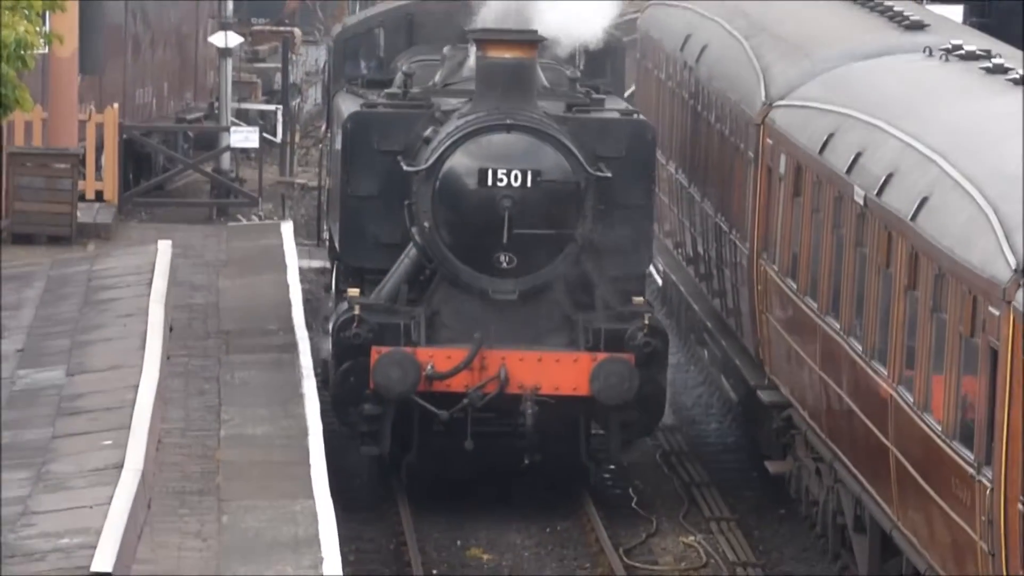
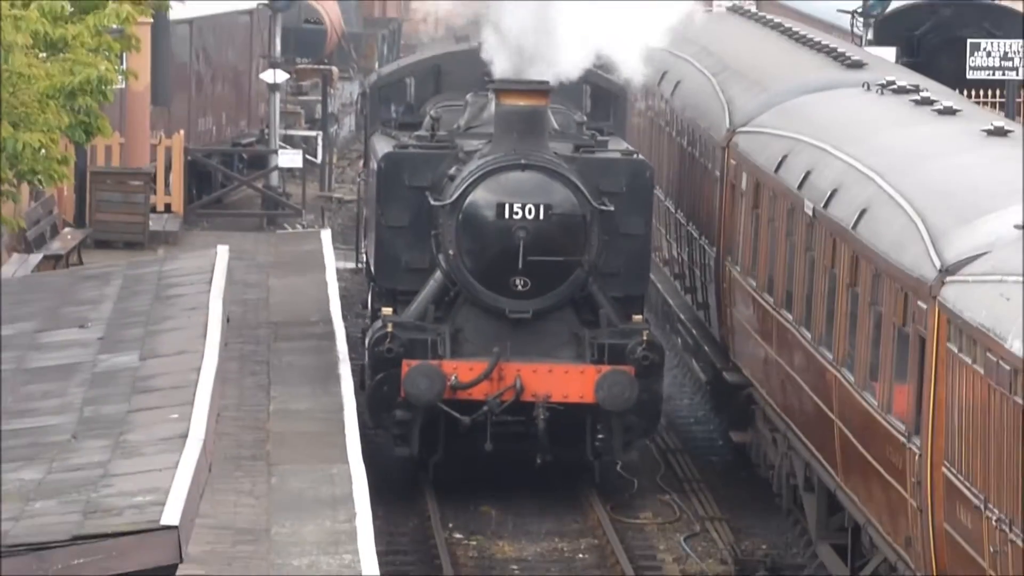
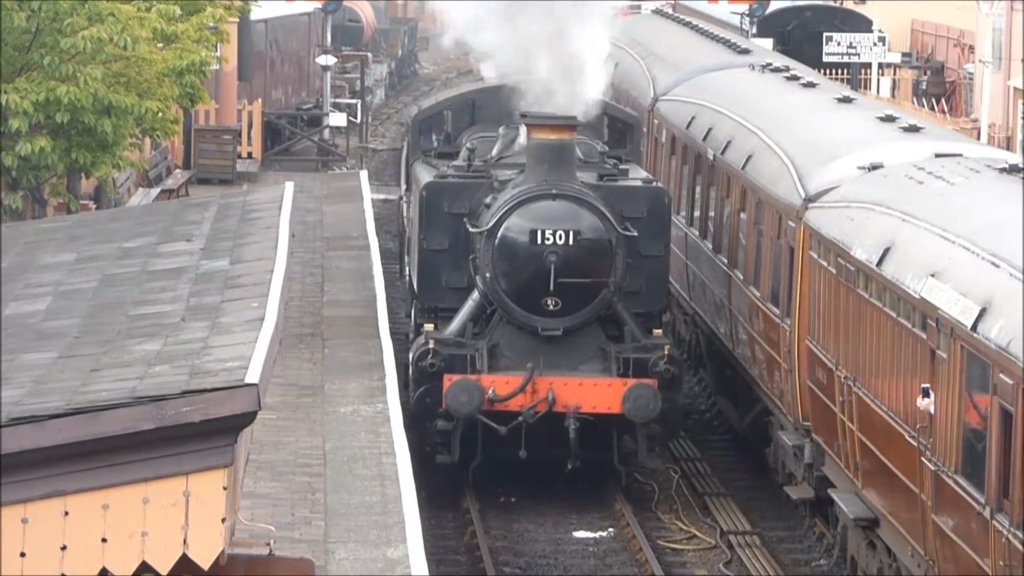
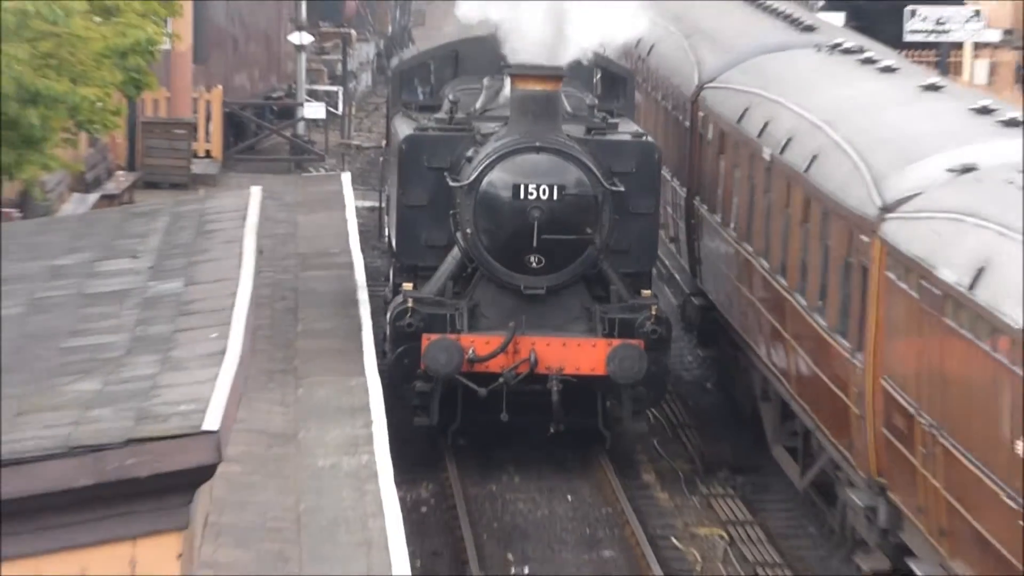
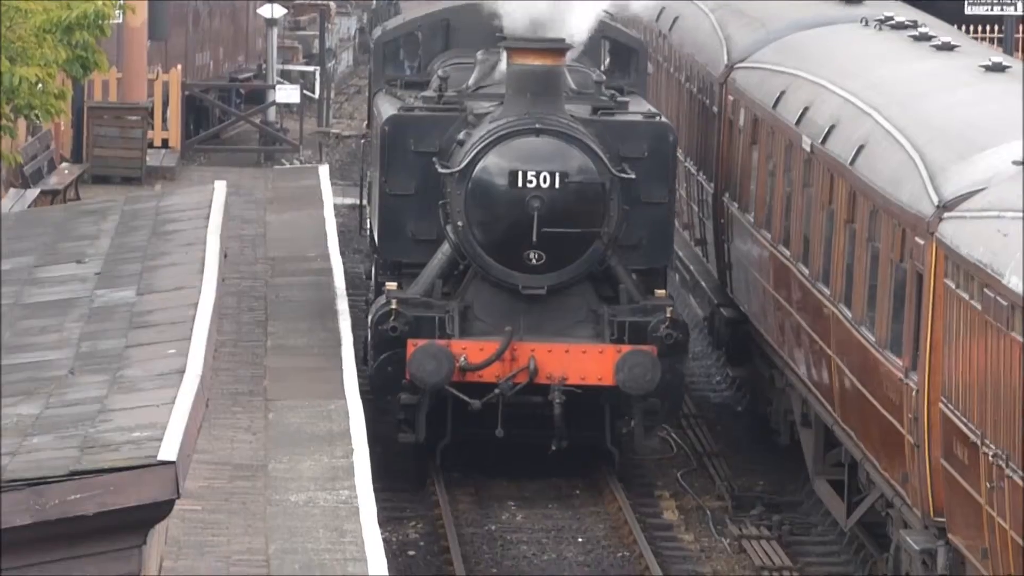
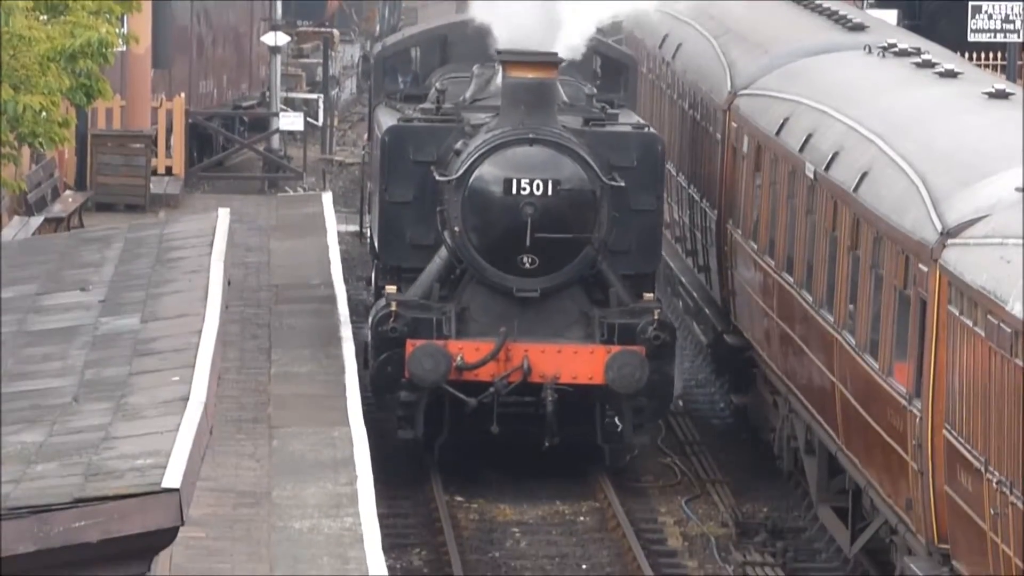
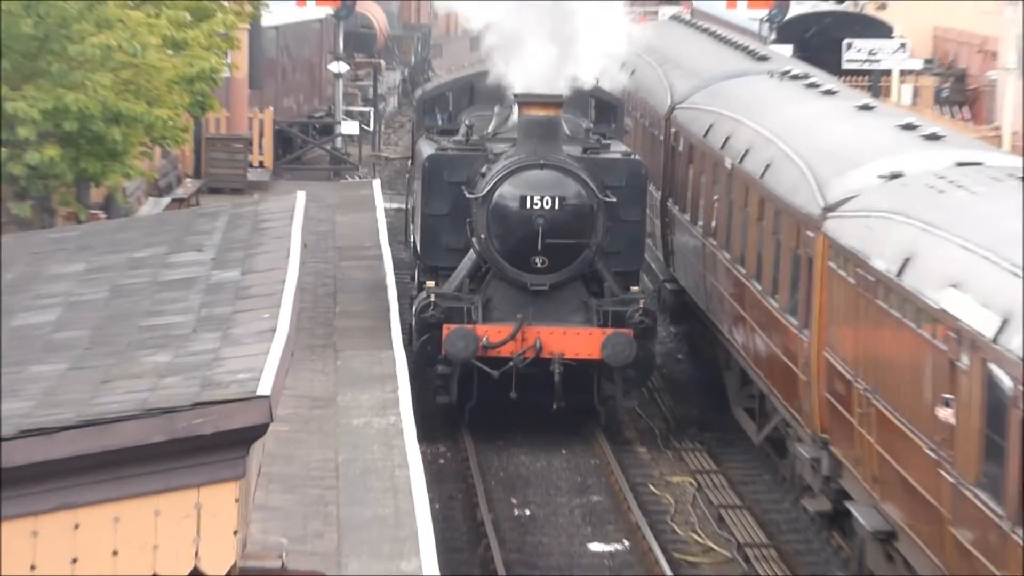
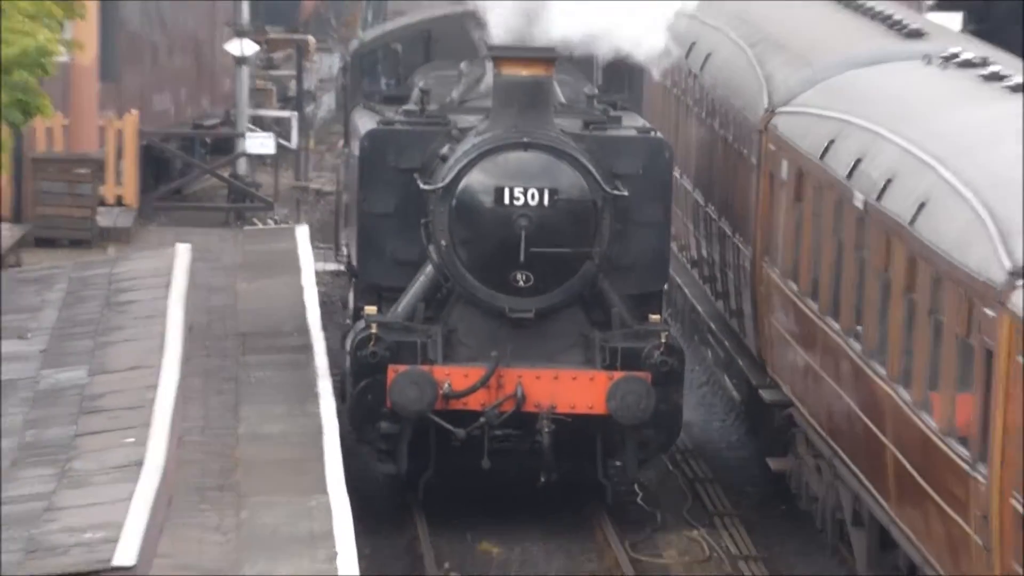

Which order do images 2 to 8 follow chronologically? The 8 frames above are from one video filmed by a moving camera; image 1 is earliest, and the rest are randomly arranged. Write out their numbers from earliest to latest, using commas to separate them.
8, 2, 6, 5, 4, 7, 3
